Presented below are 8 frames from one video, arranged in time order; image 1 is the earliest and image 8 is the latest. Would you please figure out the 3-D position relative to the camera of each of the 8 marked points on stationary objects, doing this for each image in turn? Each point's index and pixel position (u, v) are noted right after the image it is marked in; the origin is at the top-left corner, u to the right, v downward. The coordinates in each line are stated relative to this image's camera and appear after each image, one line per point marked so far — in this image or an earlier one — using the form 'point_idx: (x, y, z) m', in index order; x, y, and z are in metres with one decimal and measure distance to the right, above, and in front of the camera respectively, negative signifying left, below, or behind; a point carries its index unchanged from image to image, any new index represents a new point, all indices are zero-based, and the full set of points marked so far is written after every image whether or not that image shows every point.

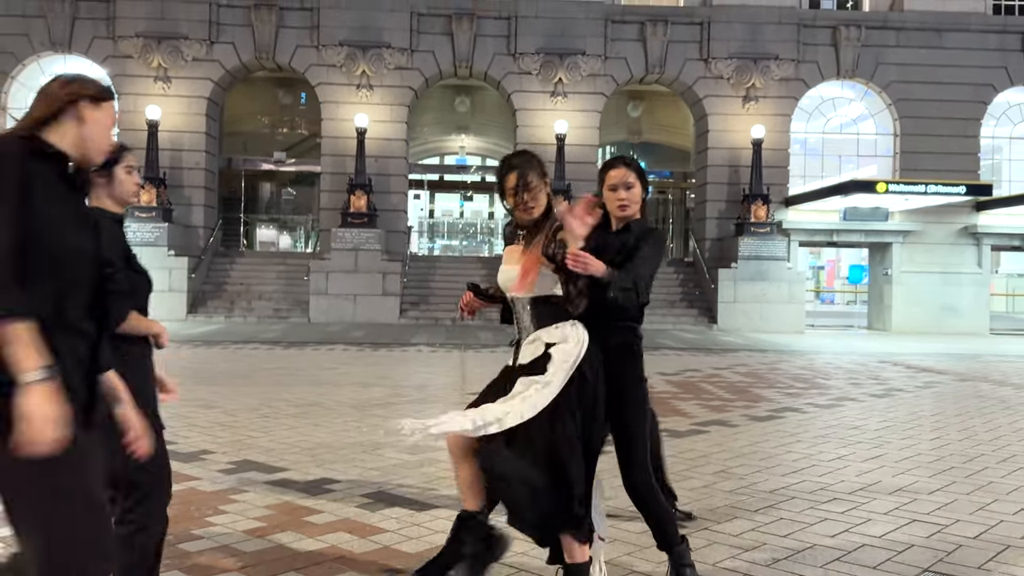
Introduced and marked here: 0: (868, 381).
0: (+4.8, -1.2, +11.7) m
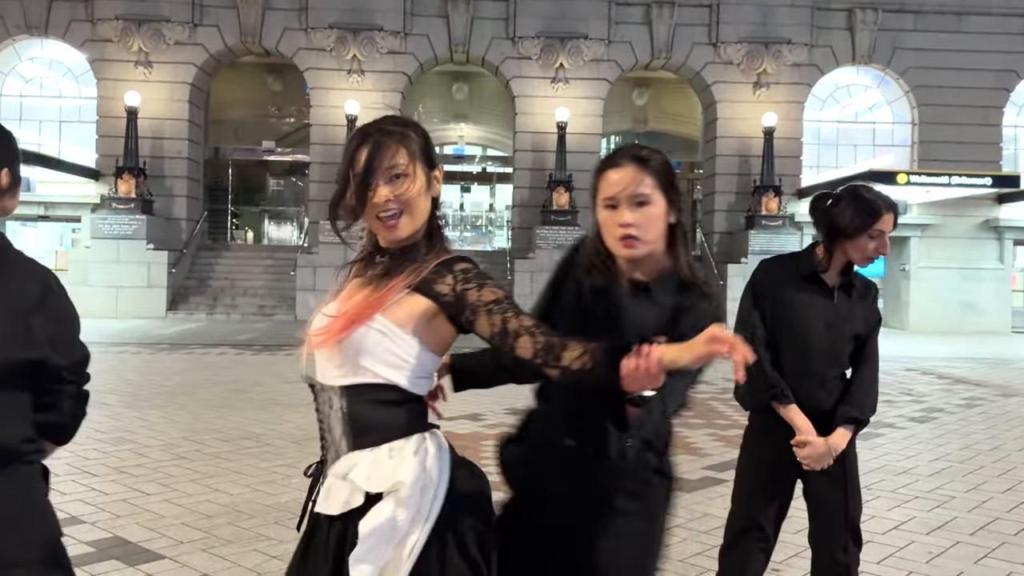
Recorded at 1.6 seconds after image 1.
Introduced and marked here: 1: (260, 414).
0: (+4.6, -1.3, +10.3) m
1: (-2.4, -1.2, +8.4) m
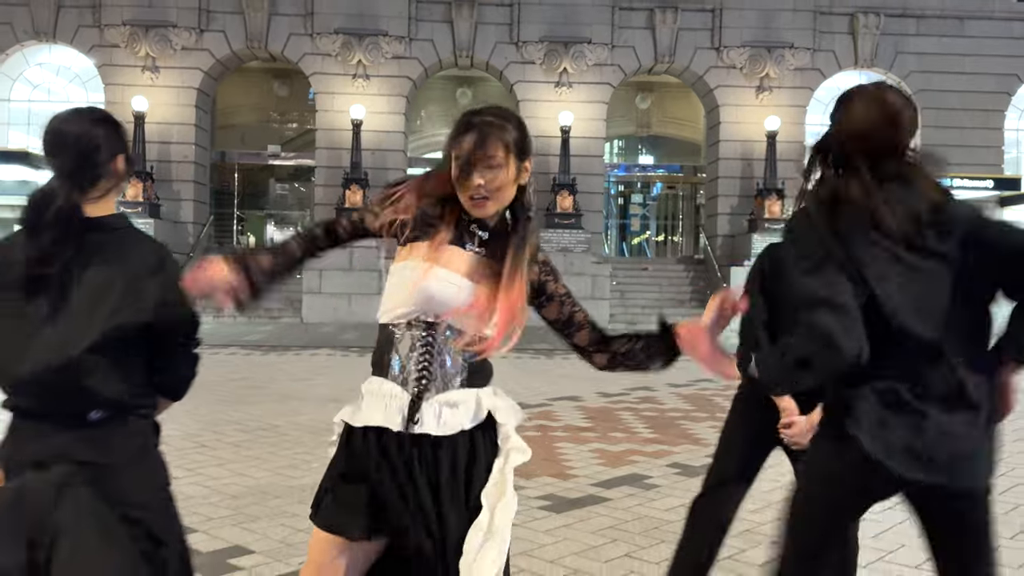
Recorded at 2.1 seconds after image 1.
0: (+4.7, -1.3, +10.5) m
1: (-2.4, -1.2, +8.5) m
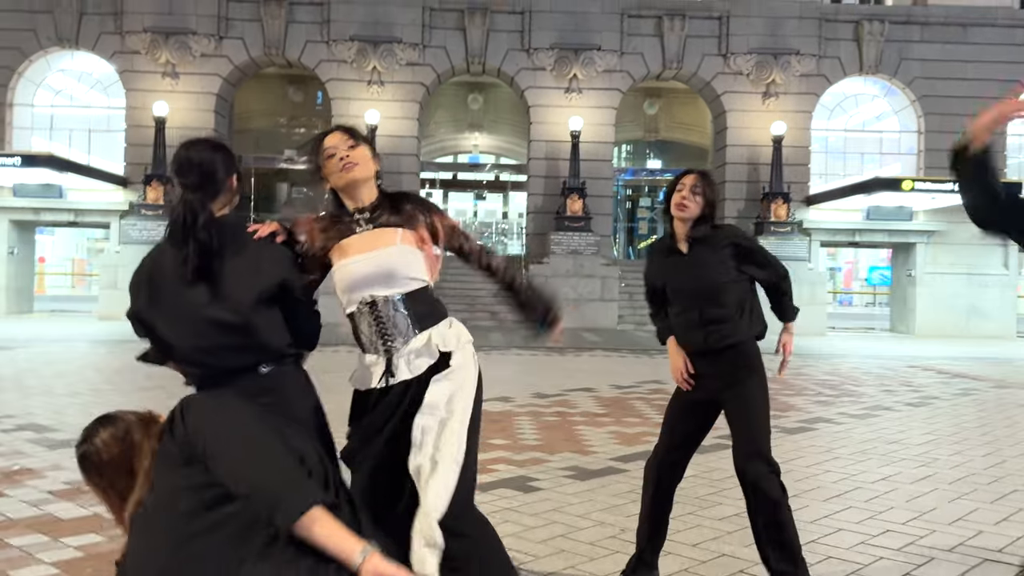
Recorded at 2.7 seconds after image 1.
0: (+4.9, -1.3, +11.0) m
1: (-2.2, -1.2, +9.1) m
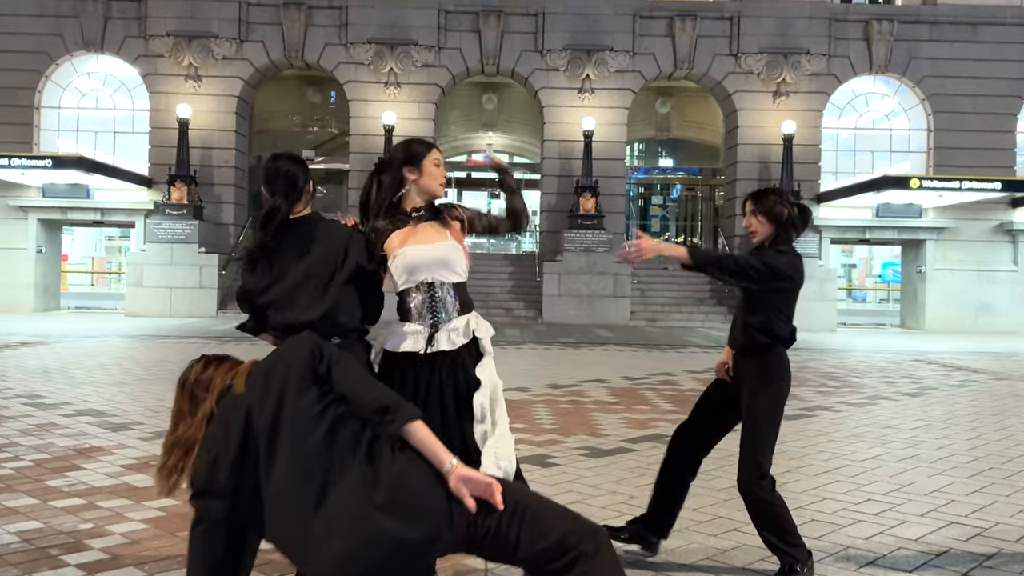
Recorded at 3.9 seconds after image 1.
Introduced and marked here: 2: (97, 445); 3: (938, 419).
0: (+5.1, -1.2, +11.5) m
1: (-2.0, -1.1, +9.7) m
2: (-3.0, -1.1, +6.2) m
3: (+3.9, -1.2, +8.1) m
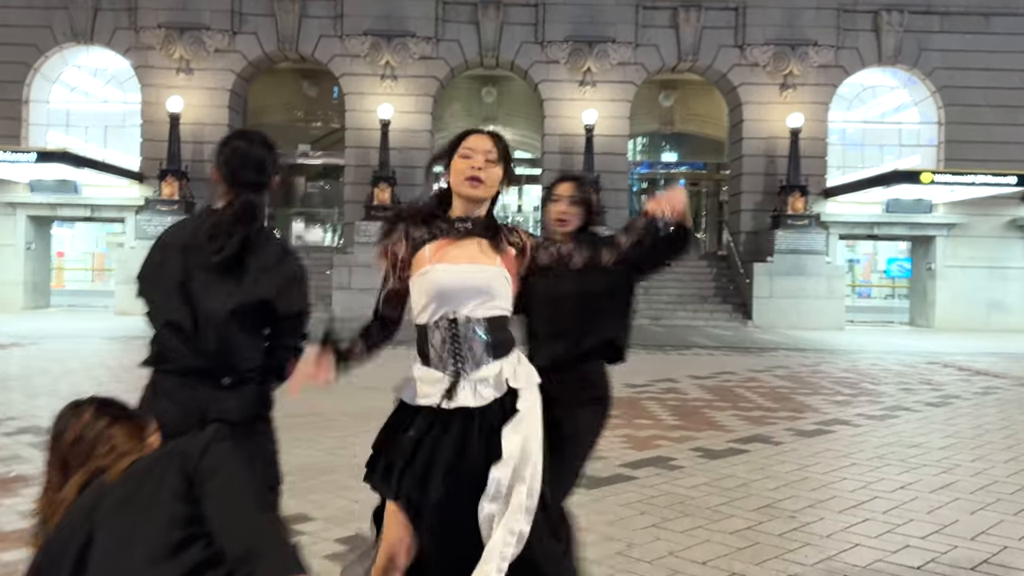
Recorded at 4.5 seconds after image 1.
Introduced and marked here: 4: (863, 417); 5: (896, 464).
0: (+5.1, -1.2, +10.8) m
1: (-2.0, -1.2, +9.1) m
2: (-3.1, -1.2, +5.6) m
3: (+3.9, -1.2, +7.4) m
4: (+3.3, -1.2, +8.3) m
5: (+2.6, -1.2, +6.0) m
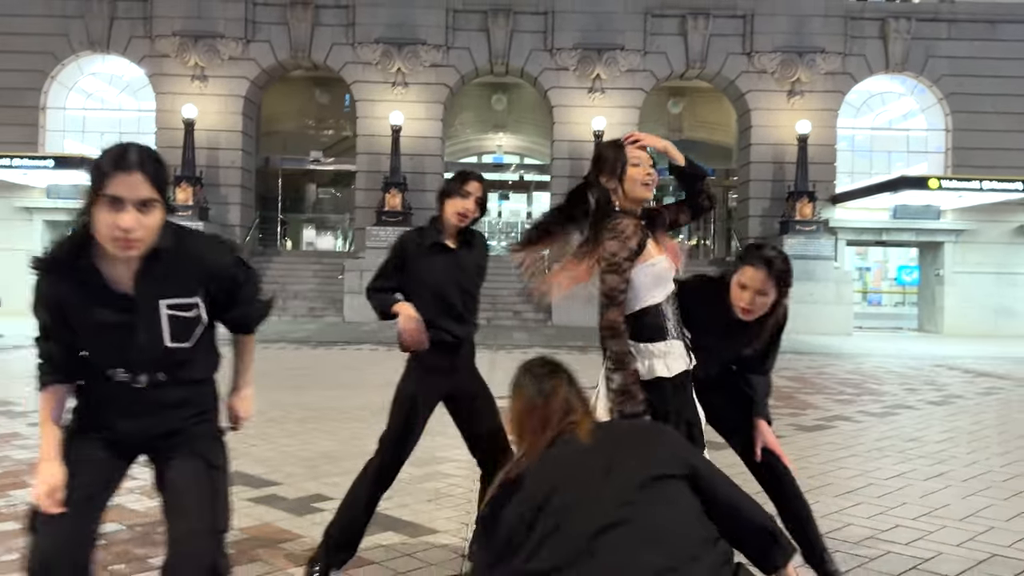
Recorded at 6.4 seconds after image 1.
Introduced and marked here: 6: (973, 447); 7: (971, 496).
0: (+5.2, -1.2, +11.0) m
1: (-1.9, -1.1, +9.3) m
2: (-3.0, -1.1, +5.8) m
3: (+3.9, -1.2, +7.6) m
4: (+3.4, -1.2, +8.5) m
5: (+2.7, -1.2, +6.2) m
6: (+3.5, -1.2, +6.6) m
7: (+2.7, -1.2, +5.1) m
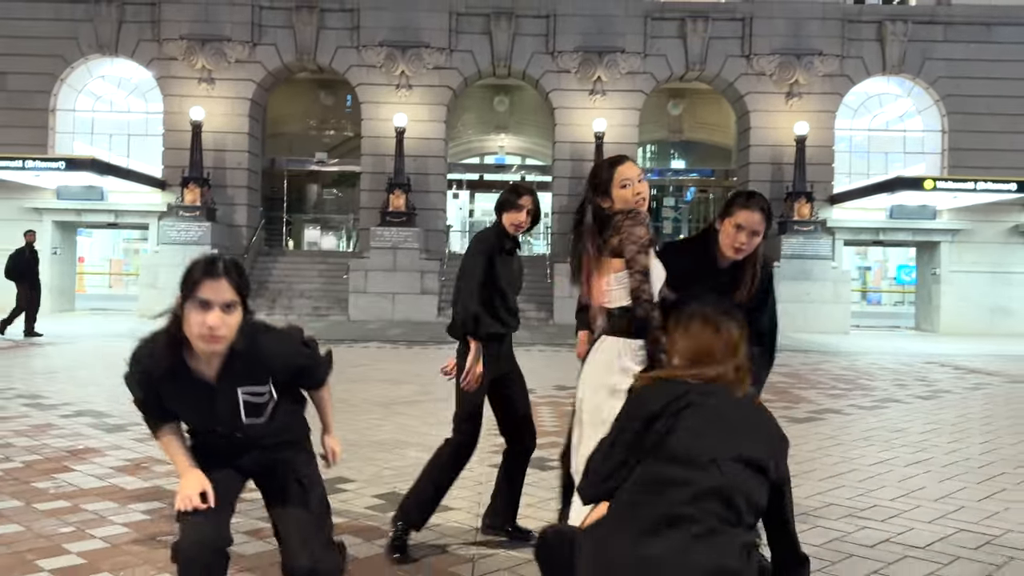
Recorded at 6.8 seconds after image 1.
0: (+5.2, -1.2, +11.4) m
1: (-1.9, -1.1, +9.7) m
2: (-2.9, -1.1, +6.2) m
3: (+4.0, -1.2, +8.0) m
4: (+3.5, -1.2, +8.9) m
5: (+2.8, -1.2, +6.6) m
6: (+3.6, -1.2, +7.1) m
7: (+2.7, -1.2, +5.5) m
